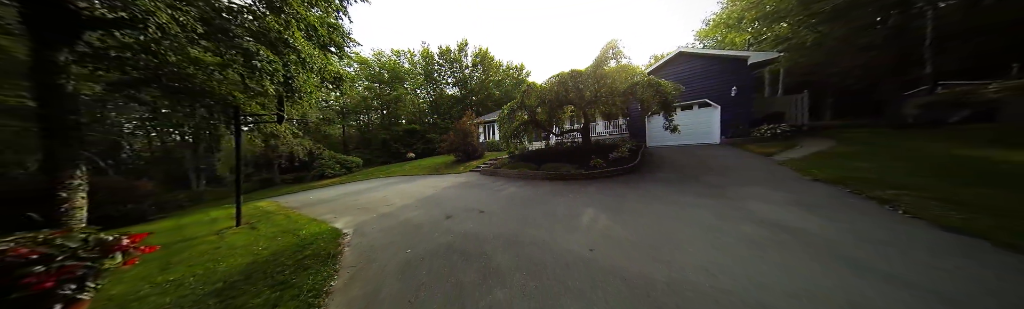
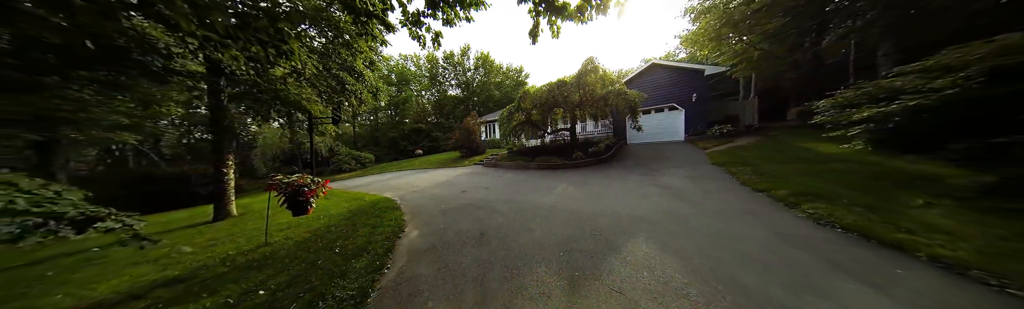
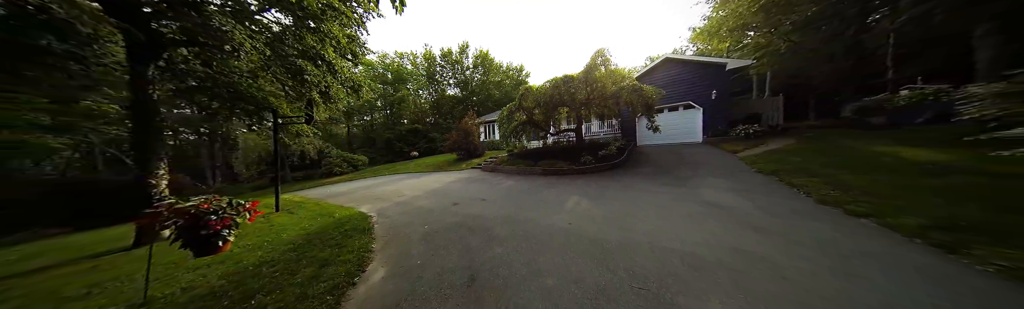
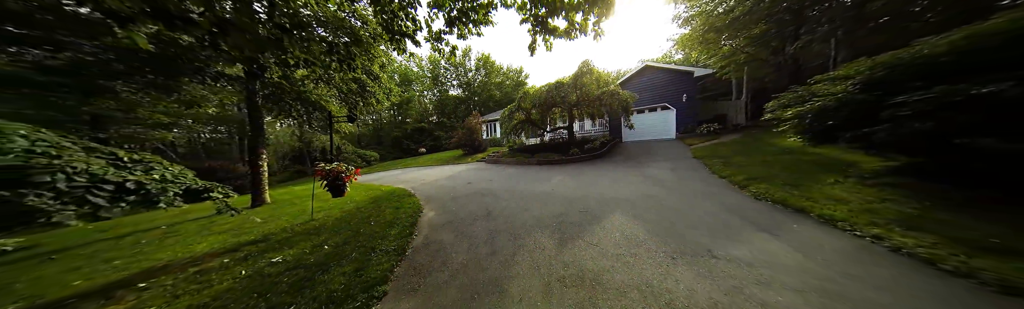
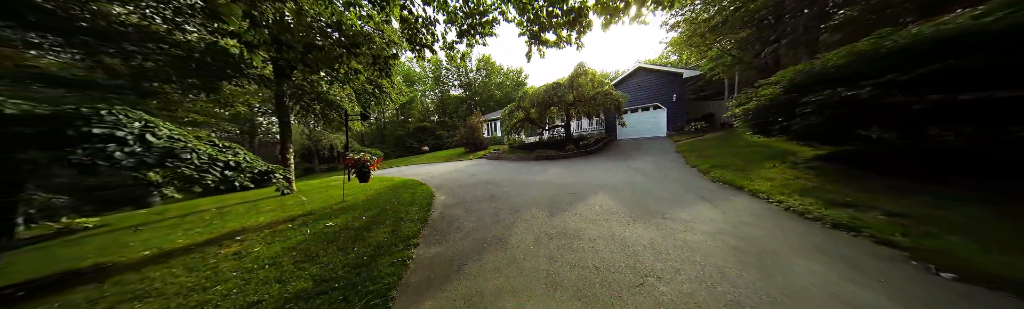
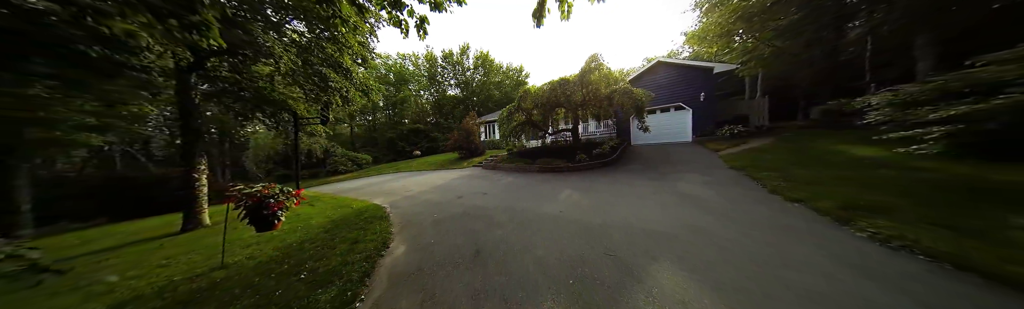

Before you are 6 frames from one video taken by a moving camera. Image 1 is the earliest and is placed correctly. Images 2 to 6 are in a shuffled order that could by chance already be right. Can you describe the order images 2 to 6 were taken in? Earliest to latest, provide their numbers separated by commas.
3, 6, 2, 4, 5
